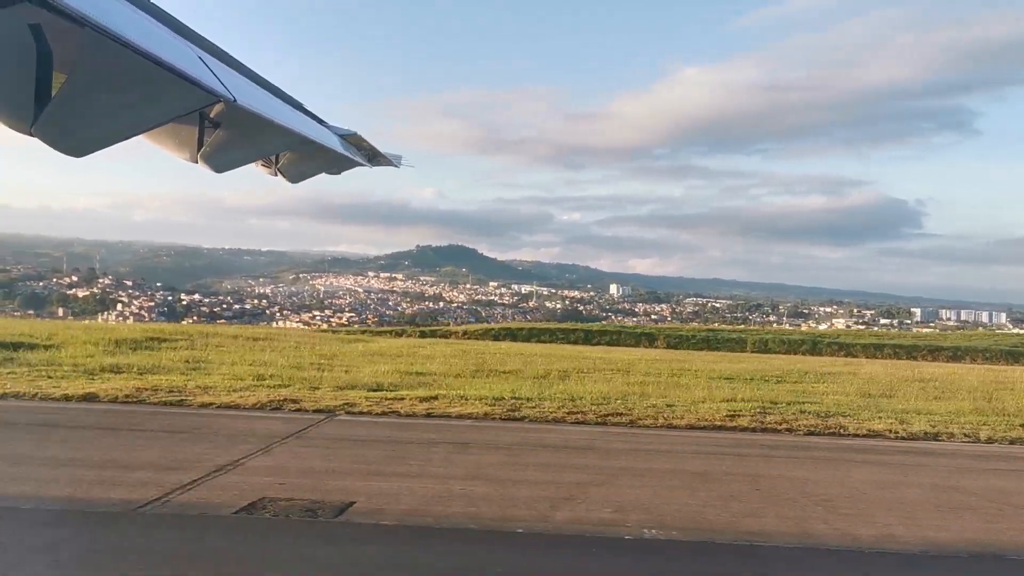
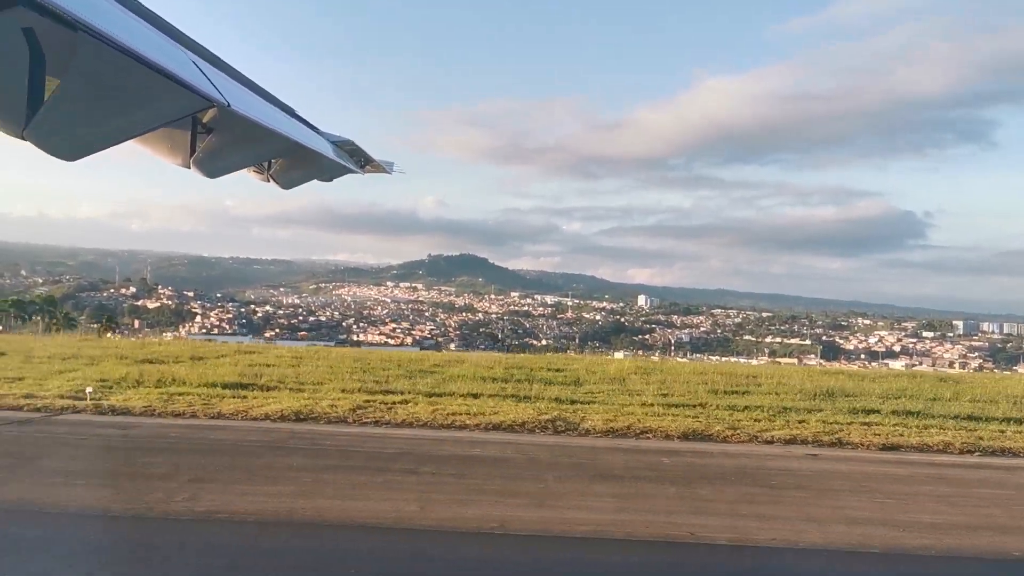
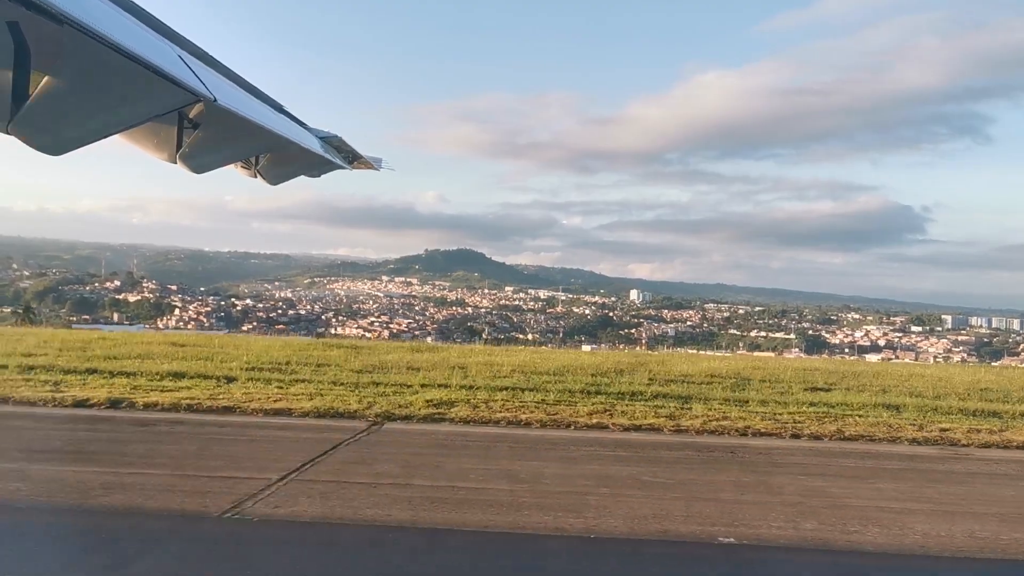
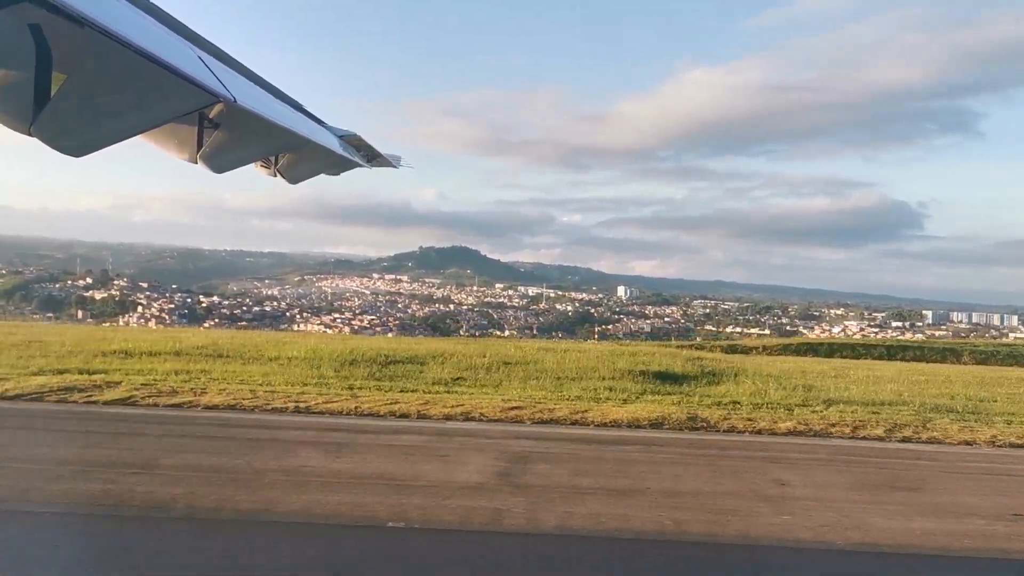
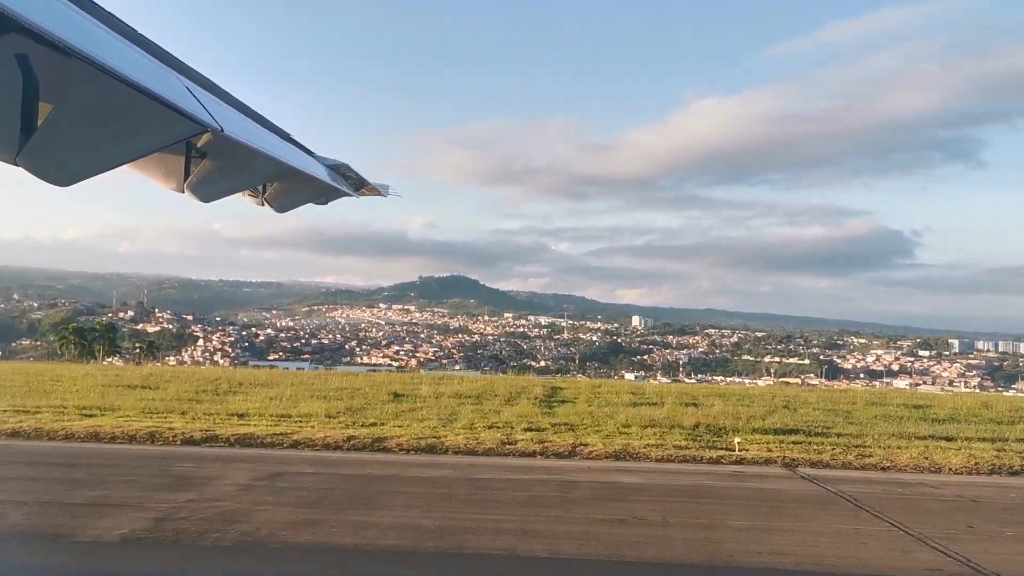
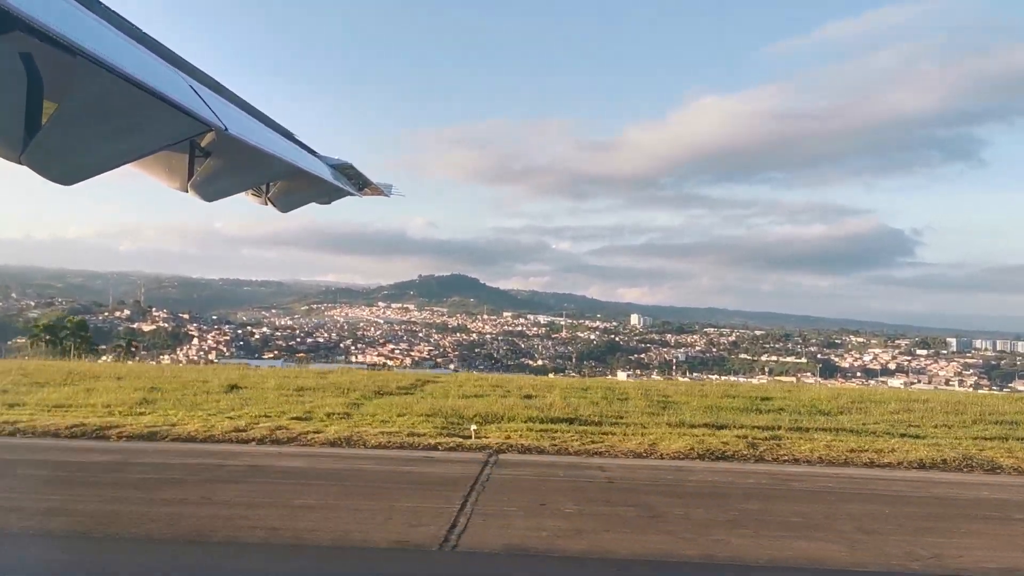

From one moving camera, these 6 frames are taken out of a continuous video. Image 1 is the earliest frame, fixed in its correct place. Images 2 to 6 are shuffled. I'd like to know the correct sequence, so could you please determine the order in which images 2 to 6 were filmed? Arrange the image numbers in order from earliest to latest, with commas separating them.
4, 3, 2, 6, 5
